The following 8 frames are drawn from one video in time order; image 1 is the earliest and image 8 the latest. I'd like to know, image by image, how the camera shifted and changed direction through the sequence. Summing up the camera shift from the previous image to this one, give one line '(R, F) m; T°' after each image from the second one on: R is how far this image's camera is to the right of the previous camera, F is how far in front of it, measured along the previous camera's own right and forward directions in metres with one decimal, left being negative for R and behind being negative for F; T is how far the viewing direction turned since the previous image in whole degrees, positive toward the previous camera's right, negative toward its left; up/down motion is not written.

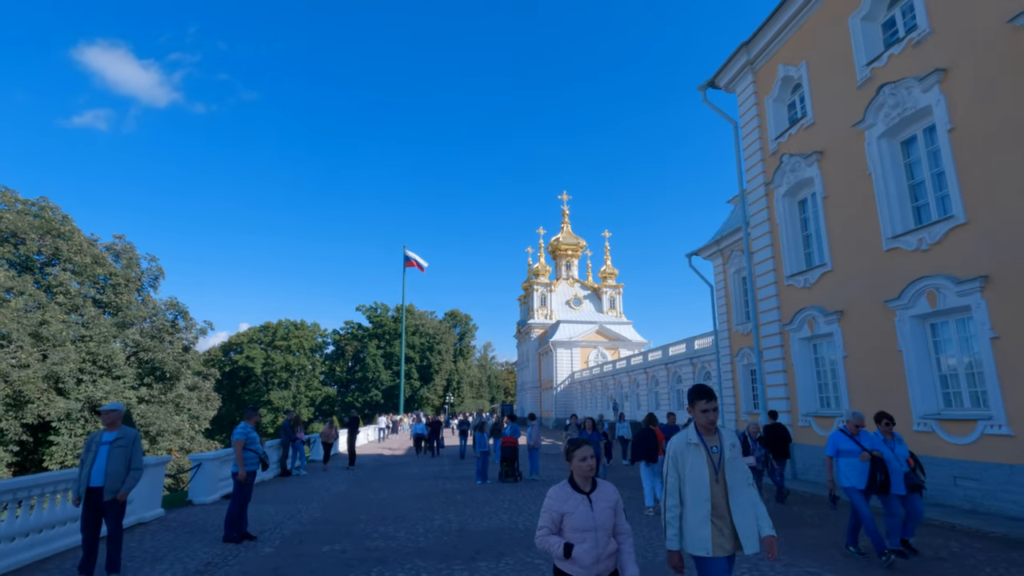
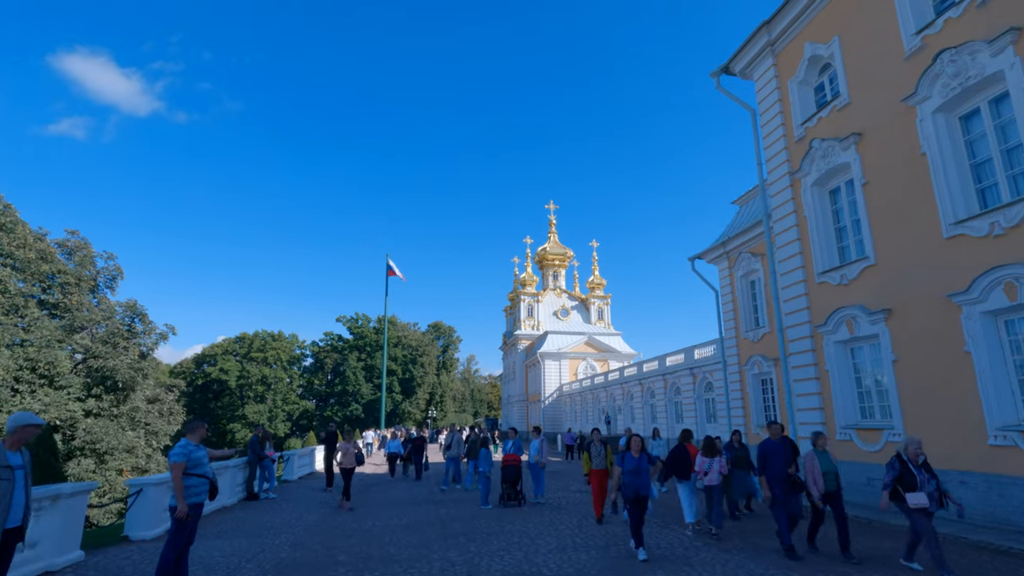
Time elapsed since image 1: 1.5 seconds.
(-0.4, +1.6) m; +2°
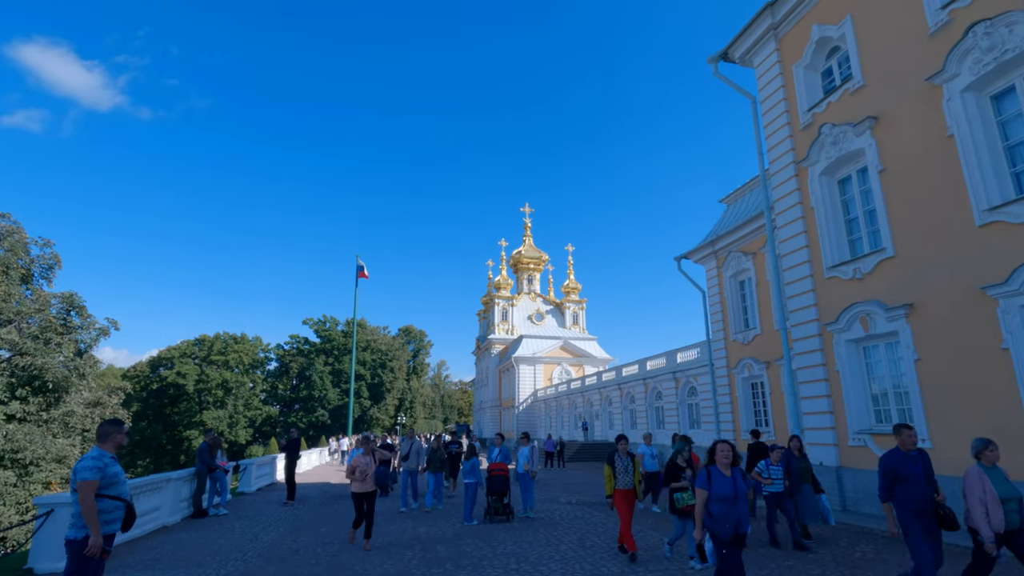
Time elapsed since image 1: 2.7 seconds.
(-0.3, +1.2) m; +3°
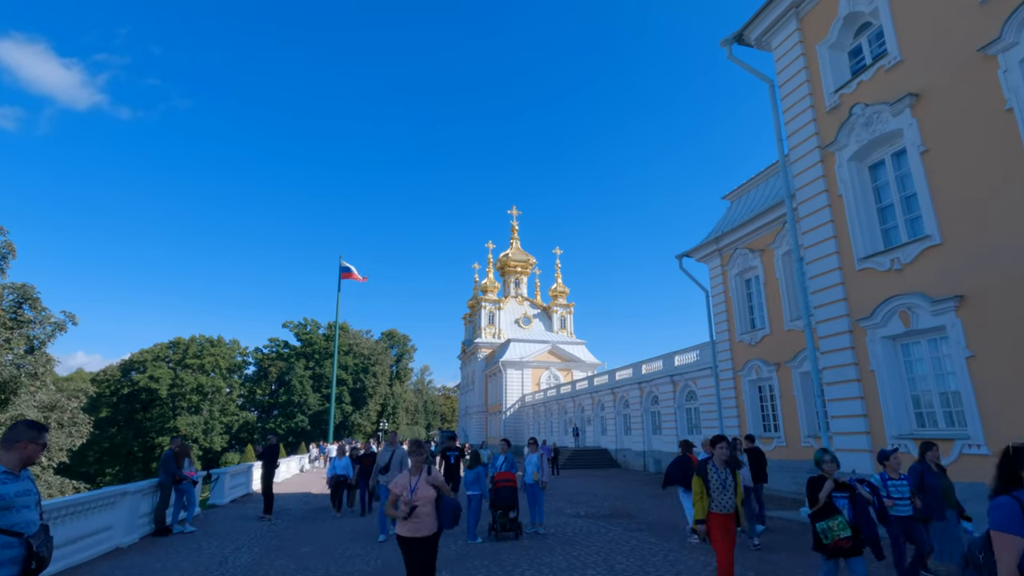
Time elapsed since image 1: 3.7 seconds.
(-0.4, +1.1) m; +2°
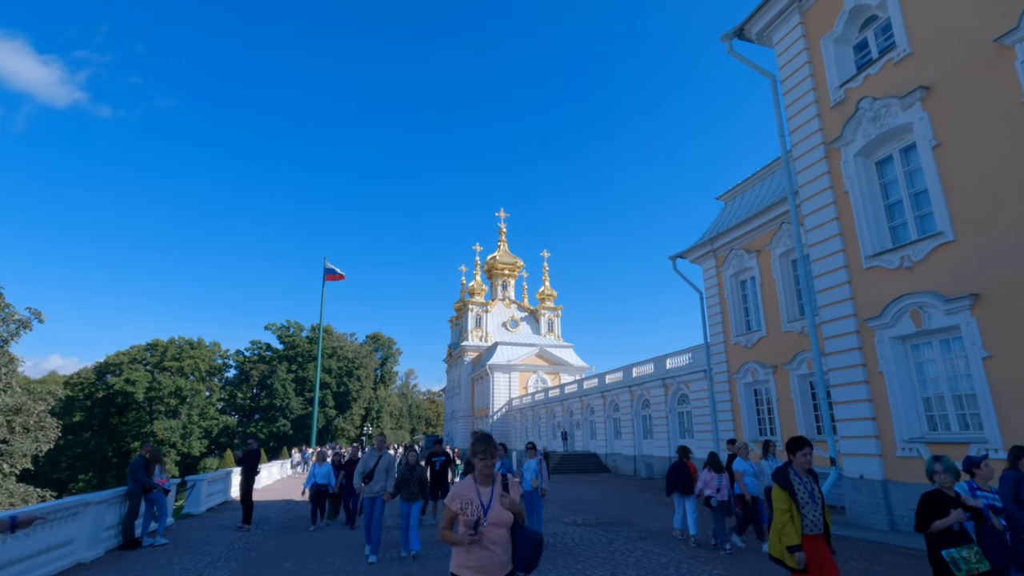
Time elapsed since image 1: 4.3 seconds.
(-0.2, +0.5) m; +1°
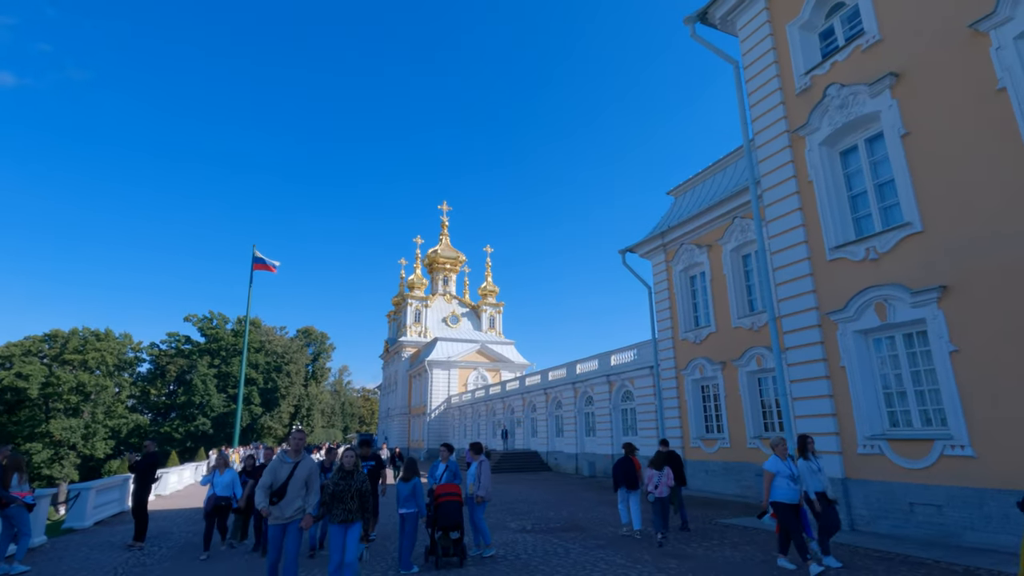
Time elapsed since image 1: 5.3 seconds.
(-0.2, +1.0) m; +6°
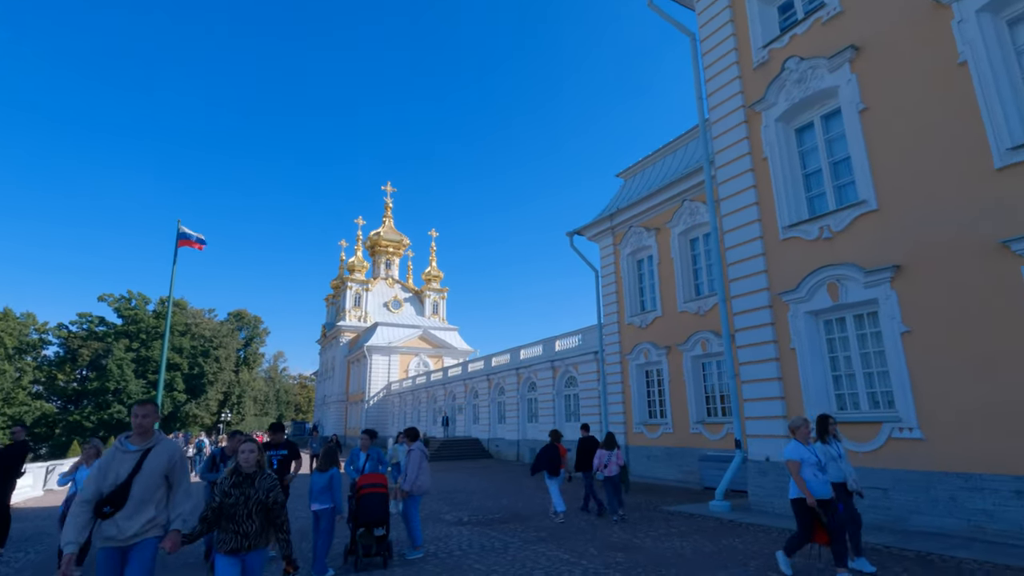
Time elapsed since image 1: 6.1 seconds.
(+0.1, +0.8) m; +6°
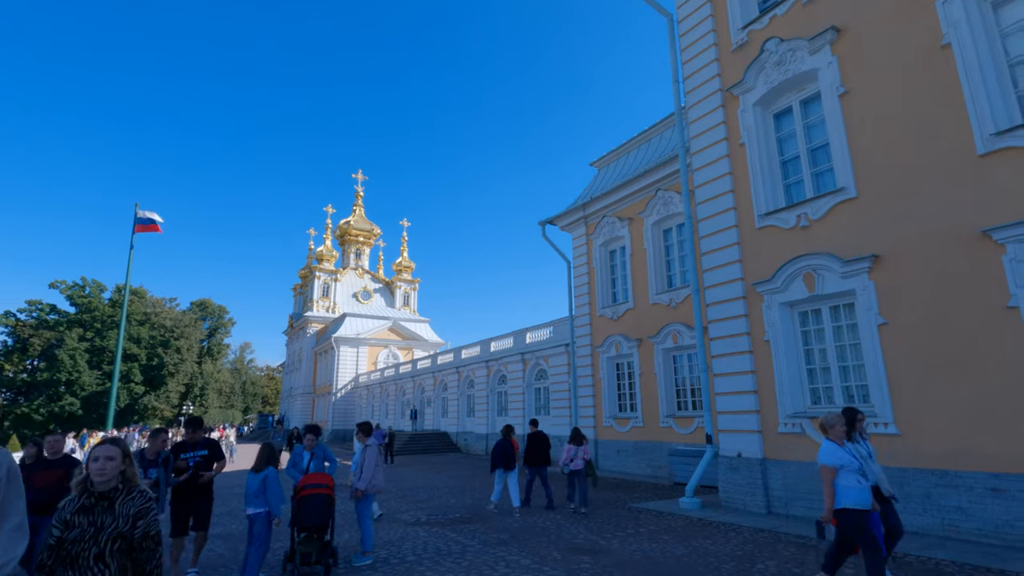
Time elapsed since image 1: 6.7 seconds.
(+0.1, +0.5) m; +3°
